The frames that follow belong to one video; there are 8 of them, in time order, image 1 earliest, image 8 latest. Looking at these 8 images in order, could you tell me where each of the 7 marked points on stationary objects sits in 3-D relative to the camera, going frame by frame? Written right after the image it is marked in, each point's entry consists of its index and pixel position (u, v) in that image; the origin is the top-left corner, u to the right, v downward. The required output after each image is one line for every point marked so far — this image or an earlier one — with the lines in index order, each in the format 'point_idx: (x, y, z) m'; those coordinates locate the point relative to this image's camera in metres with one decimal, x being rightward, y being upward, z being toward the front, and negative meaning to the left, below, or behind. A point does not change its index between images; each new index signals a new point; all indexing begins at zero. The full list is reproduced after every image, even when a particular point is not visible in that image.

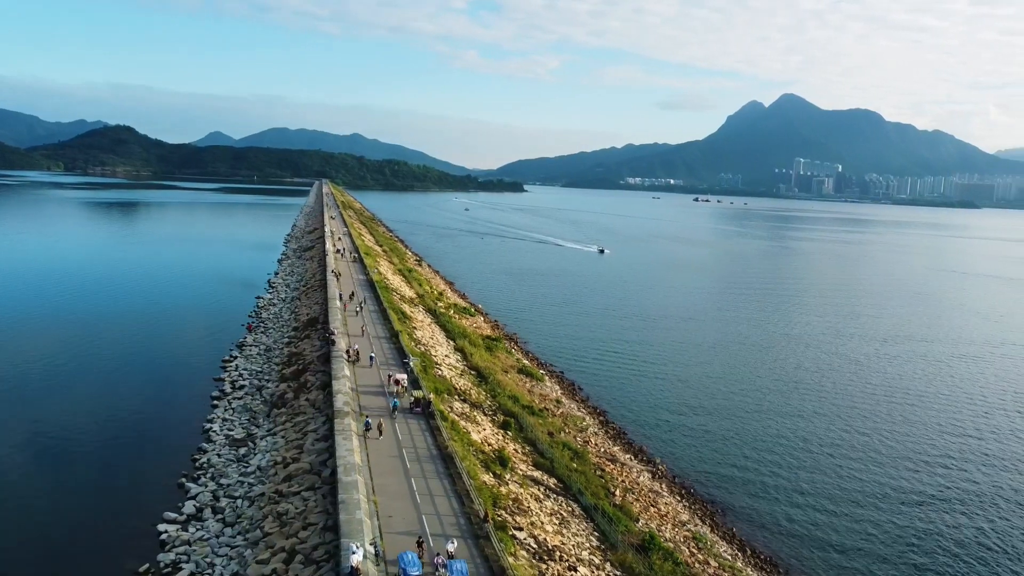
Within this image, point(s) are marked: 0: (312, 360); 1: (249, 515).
0: (-5.1, -1.9, +17.3) m
1: (-3.7, -3.3, +9.6) m
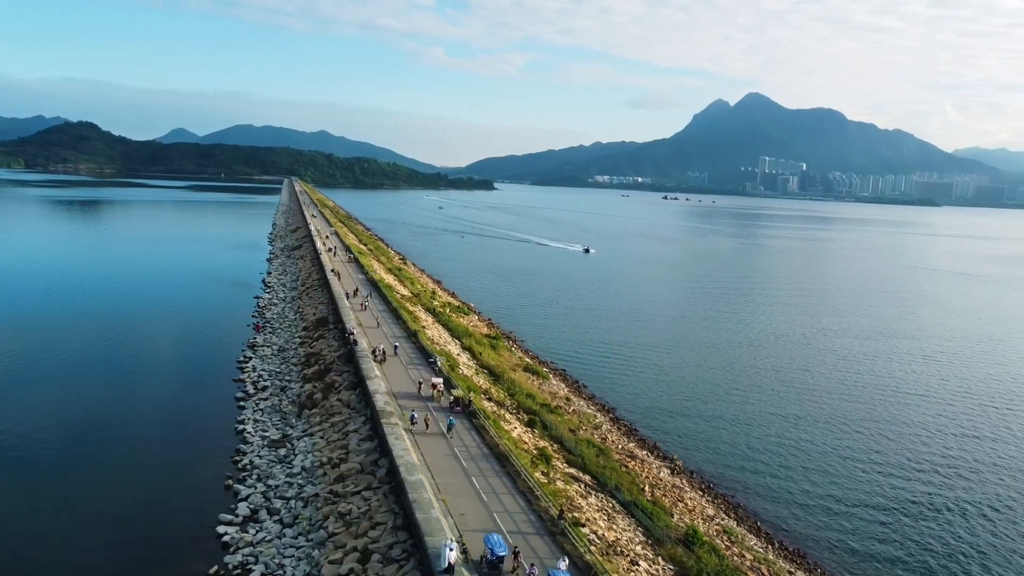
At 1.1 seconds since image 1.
0: (-4.6, -1.9, +17.2) m
1: (-2.9, -3.3, +9.5) m
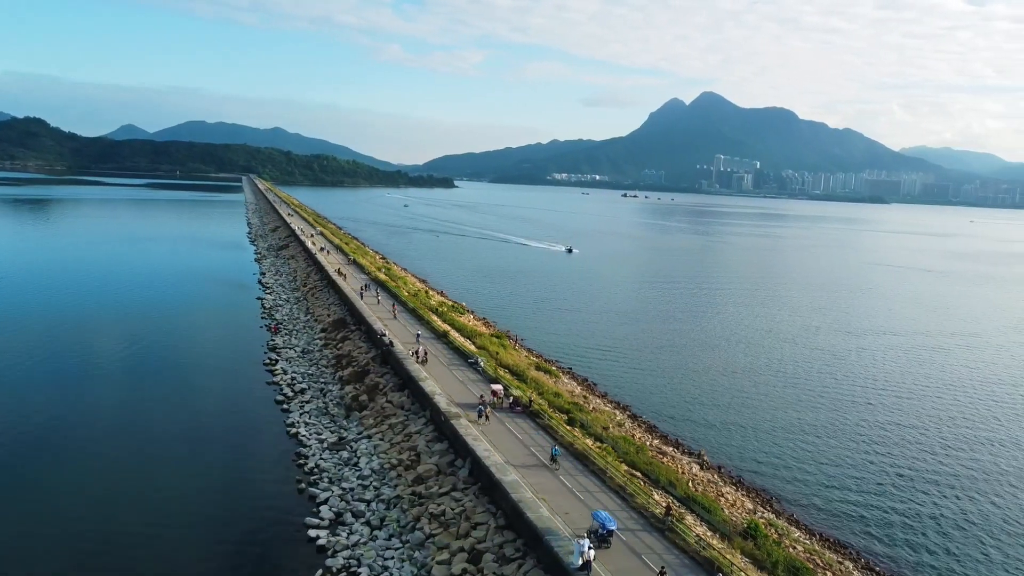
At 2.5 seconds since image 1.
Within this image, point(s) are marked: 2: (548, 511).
0: (-3.7, -1.9, +17.2) m
1: (-1.6, -3.3, +9.6) m
2: (+0.5, -2.8, +8.3) m
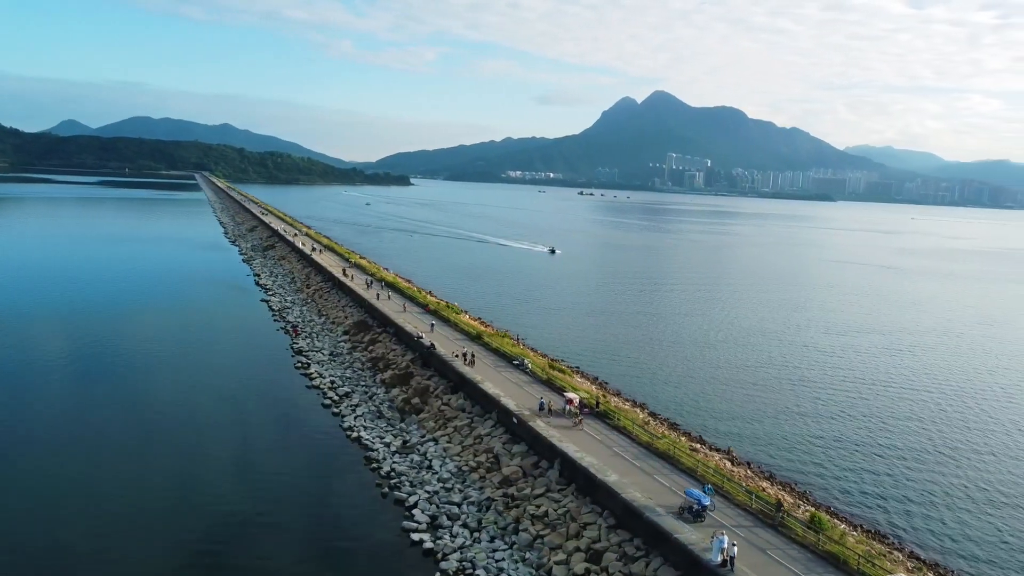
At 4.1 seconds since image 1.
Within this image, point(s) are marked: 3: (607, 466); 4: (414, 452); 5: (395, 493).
0: (-2.6, -2.0, +17.2) m
1: (-0.3, -3.4, +9.7) m
2: (+1.9, -2.8, +8.5) m
3: (+1.4, -2.6, +9.8) m
4: (-1.8, -3.1, +12.4) m
5: (-2.1, -3.4, +10.8) m
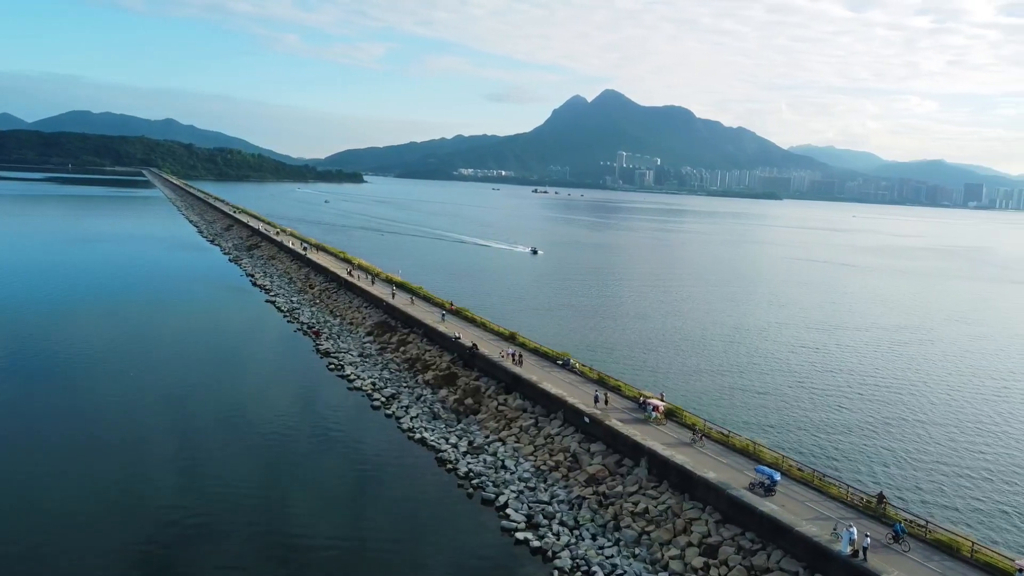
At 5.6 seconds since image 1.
0: (-1.6, -2.0, +17.2) m
1: (+1.2, -3.4, +9.8) m
2: (+3.4, -2.8, +8.7) m
3: (+2.8, -2.7, +10.1) m
4: (-0.5, -3.1, +12.5) m
5: (-0.7, -3.4, +10.9) m
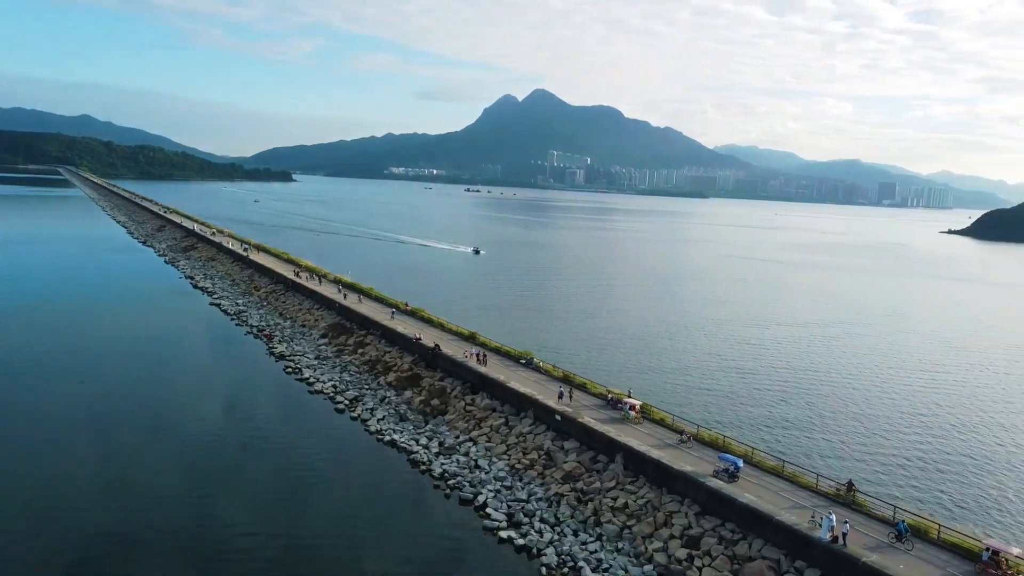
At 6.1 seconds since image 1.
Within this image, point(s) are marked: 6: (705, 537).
0: (-2.5, -2.0, +17.1) m
1: (+0.9, -3.4, +9.9) m
2: (+3.2, -2.8, +9.0) m
3: (+2.5, -2.6, +10.3) m
4: (-1.1, -3.1, +12.5) m
5: (-1.1, -3.4, +10.8) m
6: (+2.5, -3.2, +8.7) m
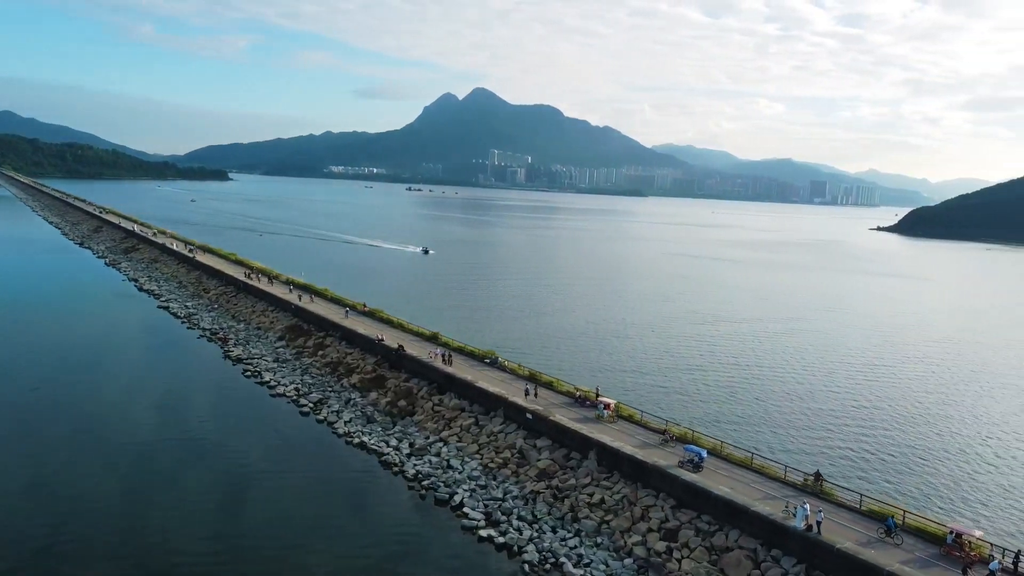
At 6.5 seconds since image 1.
0: (-3.4, -2.0, +16.8) m
1: (+0.5, -3.3, +10.0) m
2: (+2.9, -2.7, +9.3) m
3: (+2.1, -2.6, +10.5) m
4: (-1.6, -3.1, +12.4) m
5: (-1.5, -3.4, +10.8) m
6: (+2.3, -3.2, +8.9) m
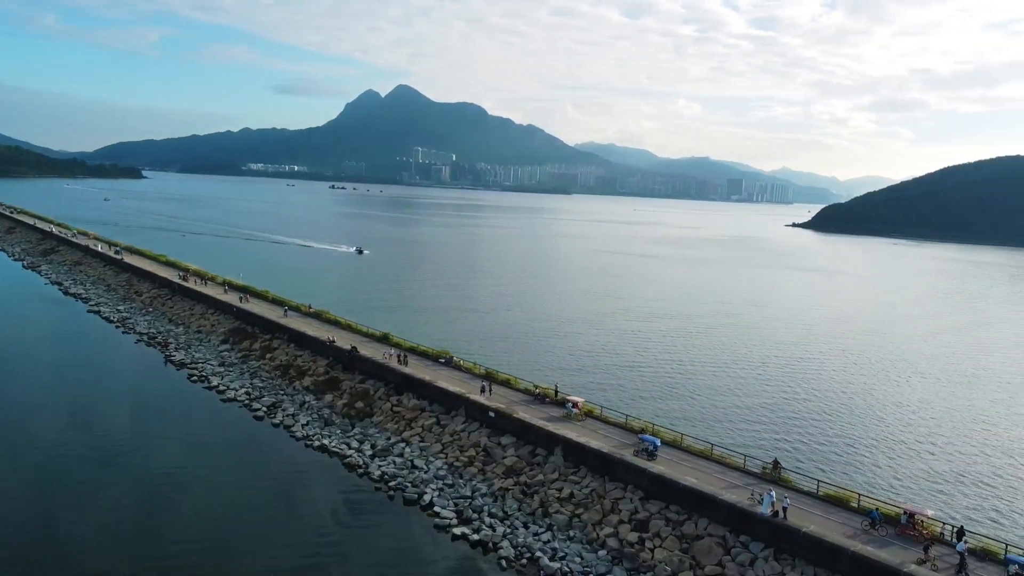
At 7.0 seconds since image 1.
0: (-4.5, -2.0, +16.6) m
1: (+0.1, -3.3, +10.1) m
2: (+2.5, -2.7, +9.6) m
3: (+1.6, -2.5, +10.7) m
4: (-2.2, -3.1, +12.3) m
5: (-2.0, -3.4, +10.7) m
6: (+1.9, -3.1, +9.2) m
